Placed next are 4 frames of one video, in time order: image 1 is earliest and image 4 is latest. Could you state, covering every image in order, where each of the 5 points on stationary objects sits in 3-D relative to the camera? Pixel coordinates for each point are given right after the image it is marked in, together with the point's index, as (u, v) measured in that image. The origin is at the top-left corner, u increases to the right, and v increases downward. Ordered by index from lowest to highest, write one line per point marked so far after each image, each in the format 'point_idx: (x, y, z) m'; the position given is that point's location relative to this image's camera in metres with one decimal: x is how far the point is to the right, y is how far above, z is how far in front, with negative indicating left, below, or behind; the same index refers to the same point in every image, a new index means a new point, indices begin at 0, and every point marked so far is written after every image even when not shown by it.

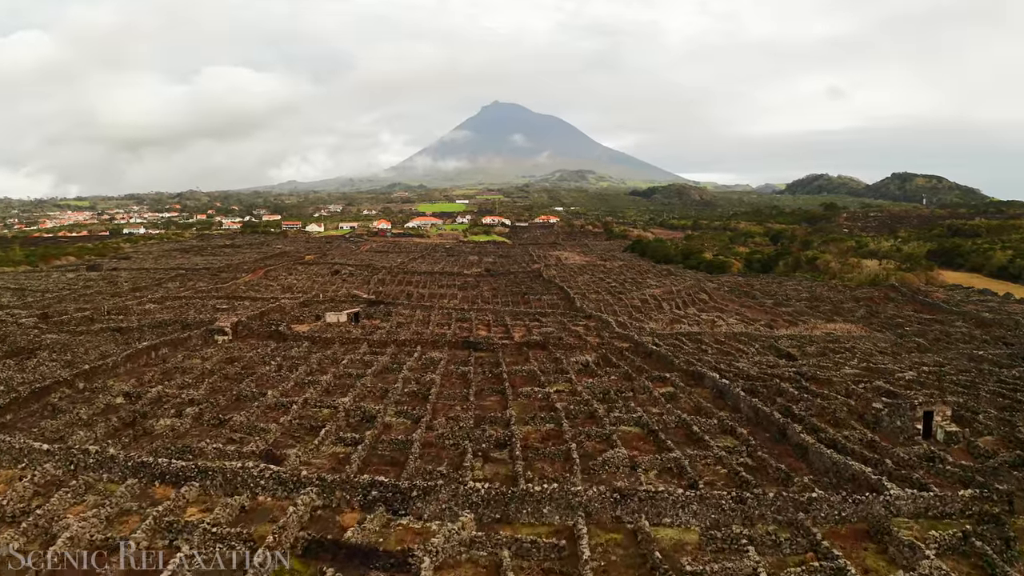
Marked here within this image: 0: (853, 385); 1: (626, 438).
0: (+14.6, -4.2, +18.8) m
1: (+3.8, -5.0, +14.6) m
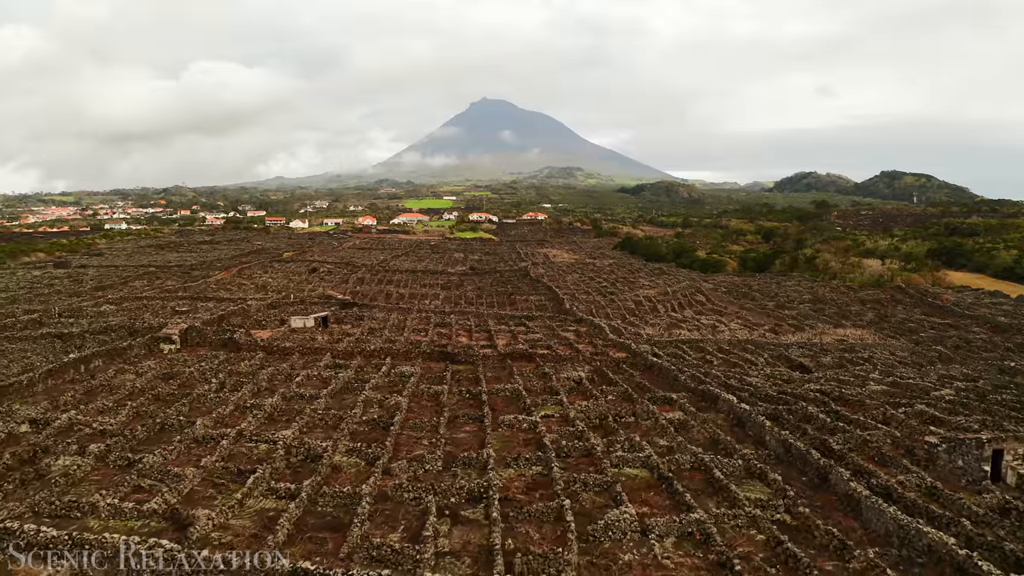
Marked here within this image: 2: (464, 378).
0: (+13.9, -4.4, +16.2) m
1: (+3.2, -5.3, +11.6) m
2: (-2.1, -4.0, +19.6) m
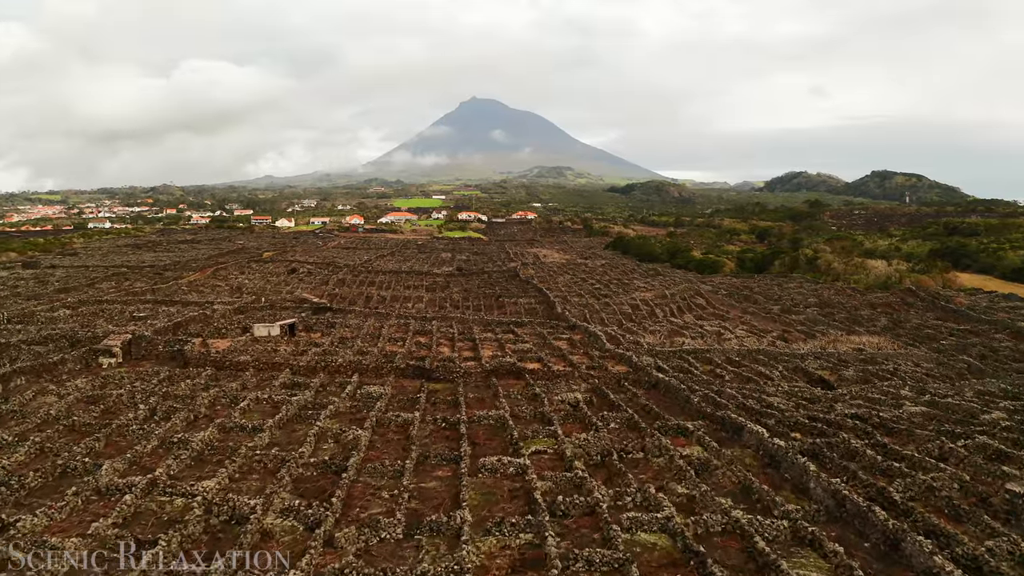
0: (+13.4, -4.7, +13.7) m
1: (+2.8, -5.6, +8.9) m
2: (-2.7, -4.3, +16.7) m
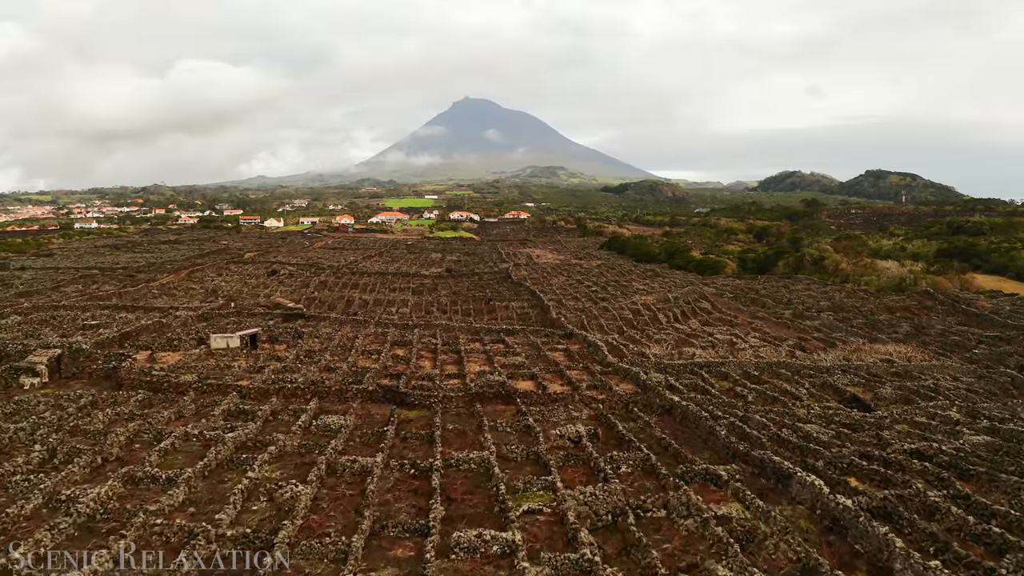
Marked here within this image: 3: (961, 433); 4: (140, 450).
0: (+13.1, -5.0, +10.9) m
1: (+2.5, -5.8, +6.0) m
2: (-3.1, -4.6, +13.7) m
3: (+15.2, -4.9, +15.0) m
4: (-11.6, -4.9, +13.8) m
